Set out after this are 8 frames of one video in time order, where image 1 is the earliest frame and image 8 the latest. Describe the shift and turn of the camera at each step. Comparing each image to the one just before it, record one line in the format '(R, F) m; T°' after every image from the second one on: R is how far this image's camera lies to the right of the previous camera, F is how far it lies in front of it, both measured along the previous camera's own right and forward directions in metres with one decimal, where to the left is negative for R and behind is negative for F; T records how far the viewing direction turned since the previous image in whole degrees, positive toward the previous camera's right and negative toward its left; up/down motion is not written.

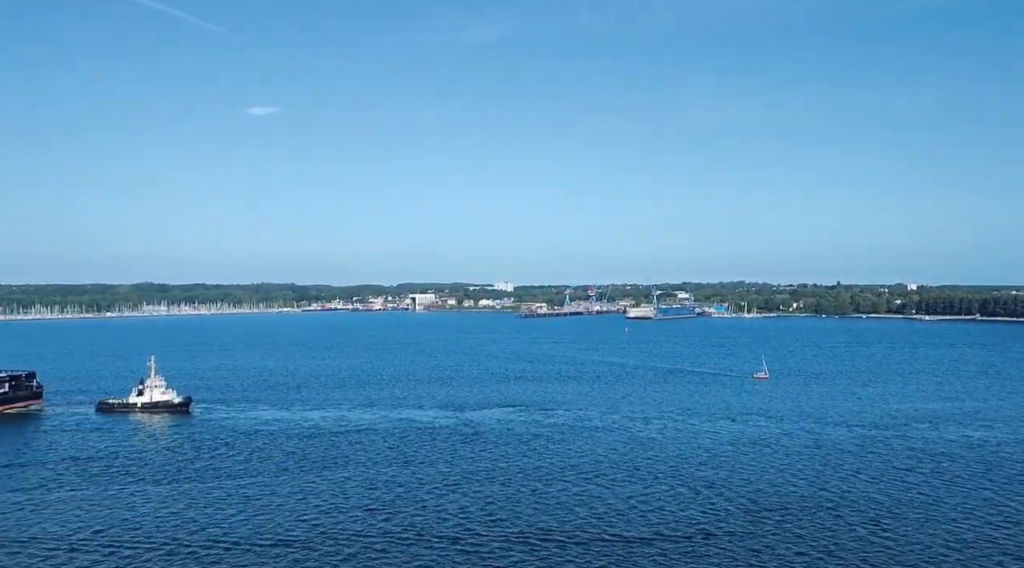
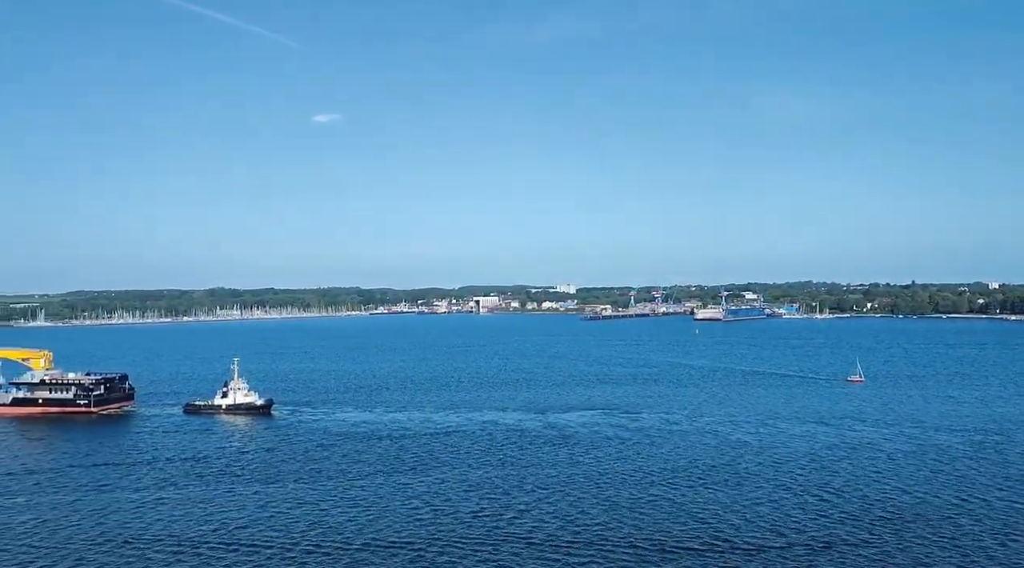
(-0.6, -0.3) m; -4°
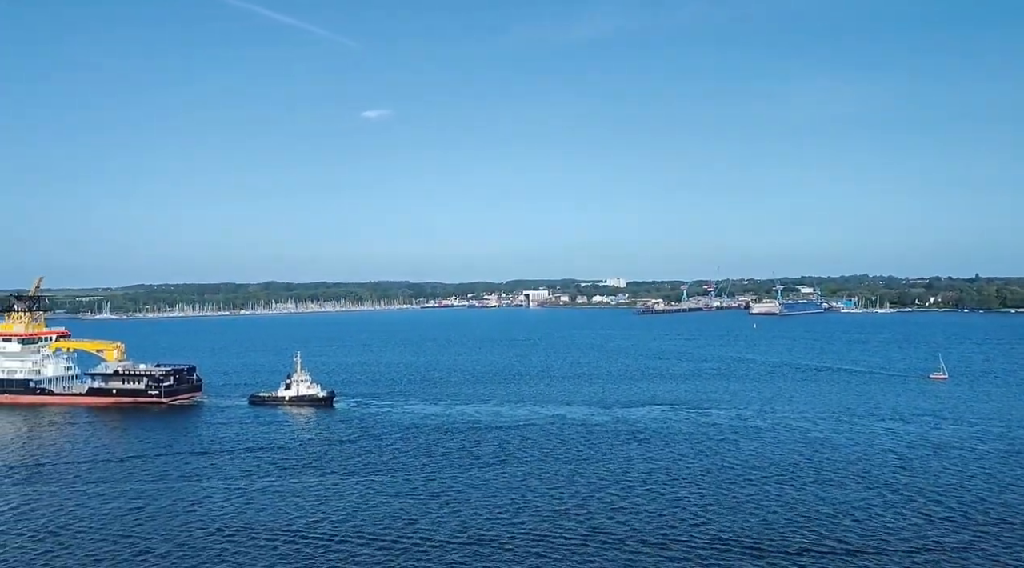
(-0.5, -0.1) m; -3°
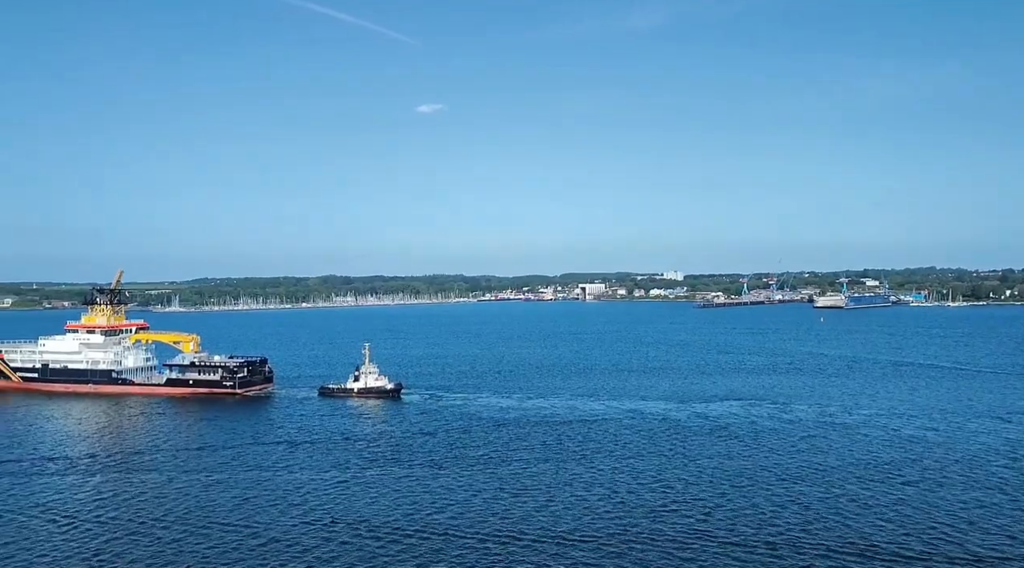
(-0.6, +0.1) m; -3°
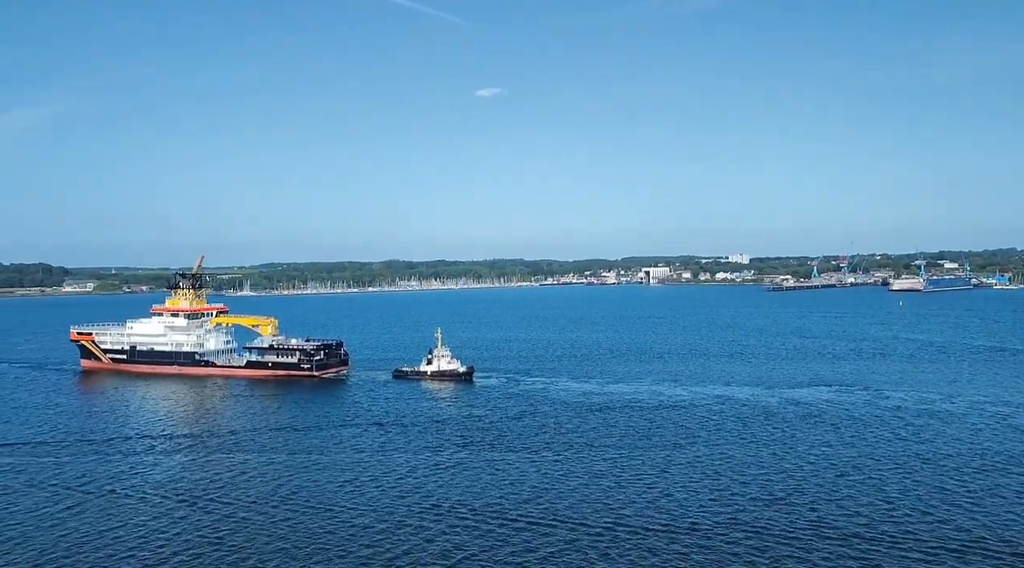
(-0.6, +0.2) m; -4°
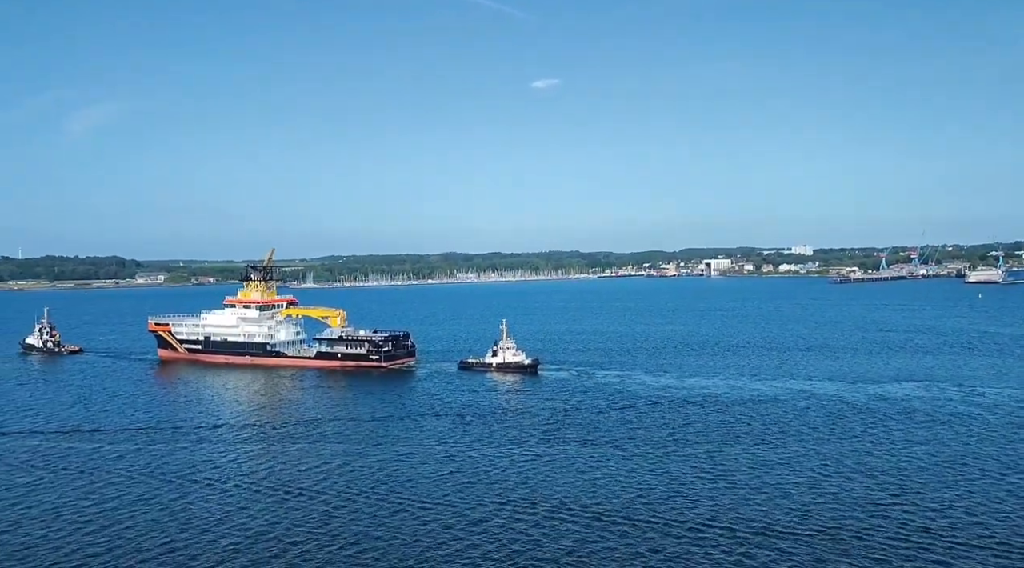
(-0.5, +0.3) m; -3°
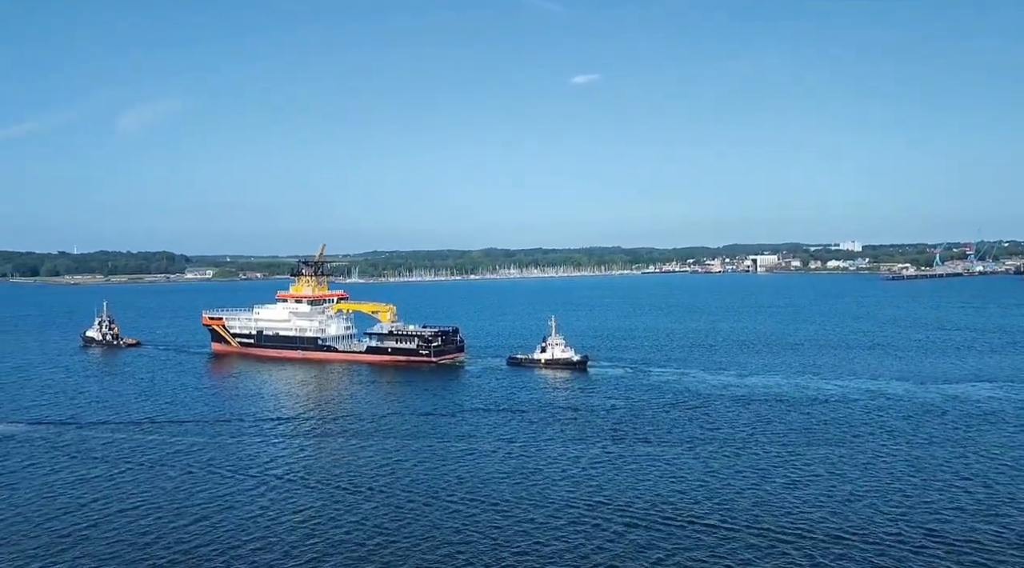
(-0.4, +0.4) m; -3°
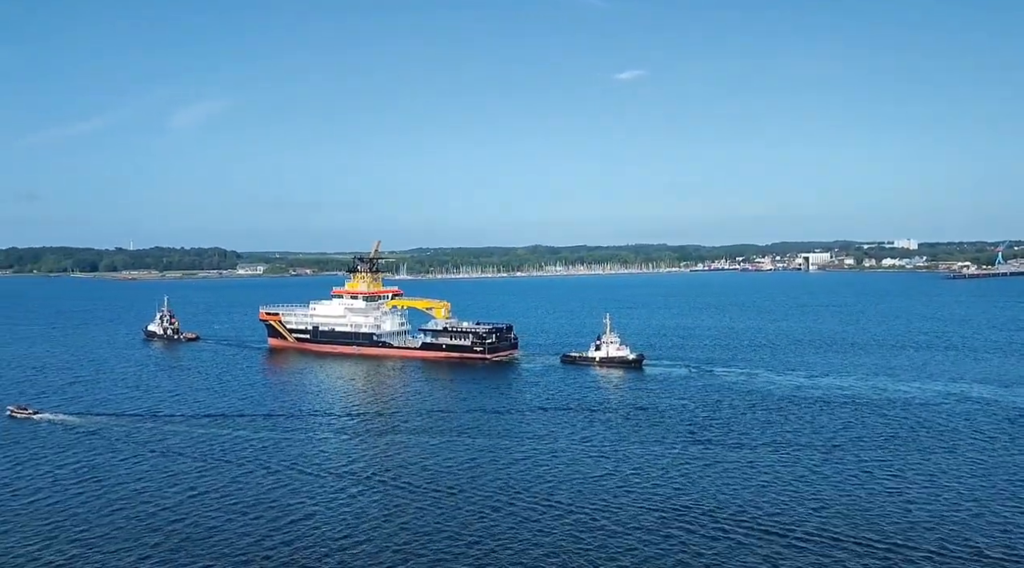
(-0.4, +0.6) m; -3°
